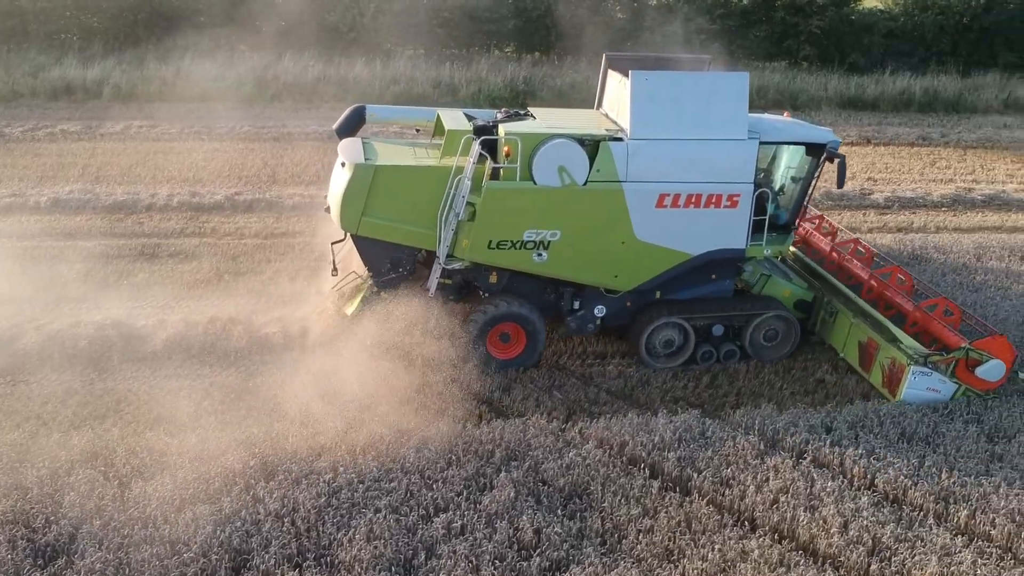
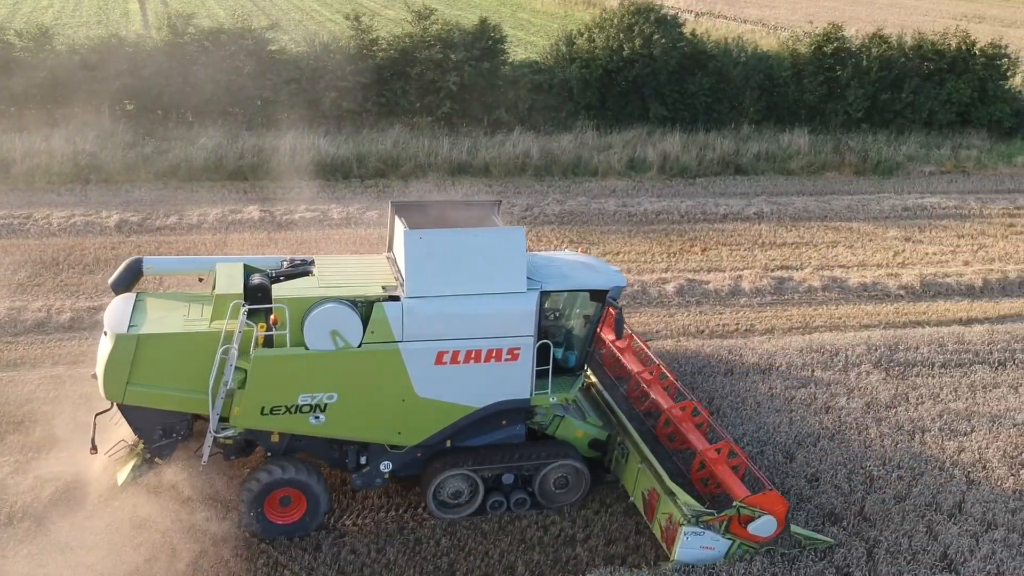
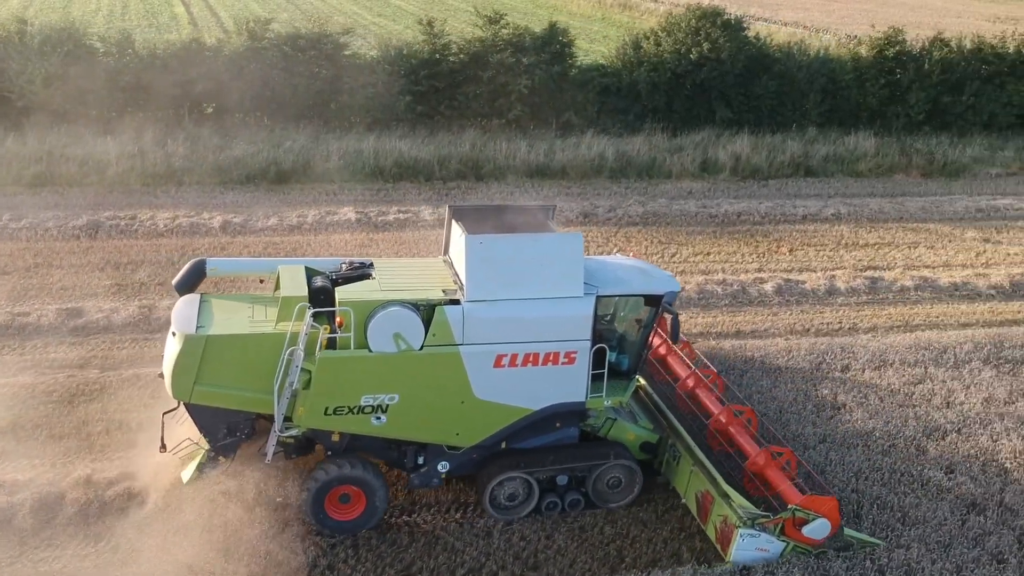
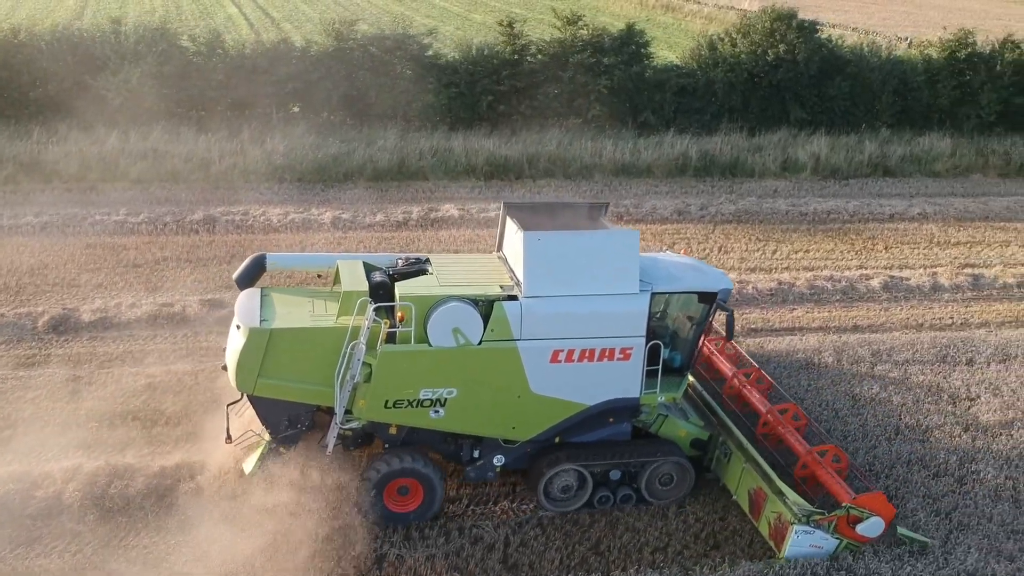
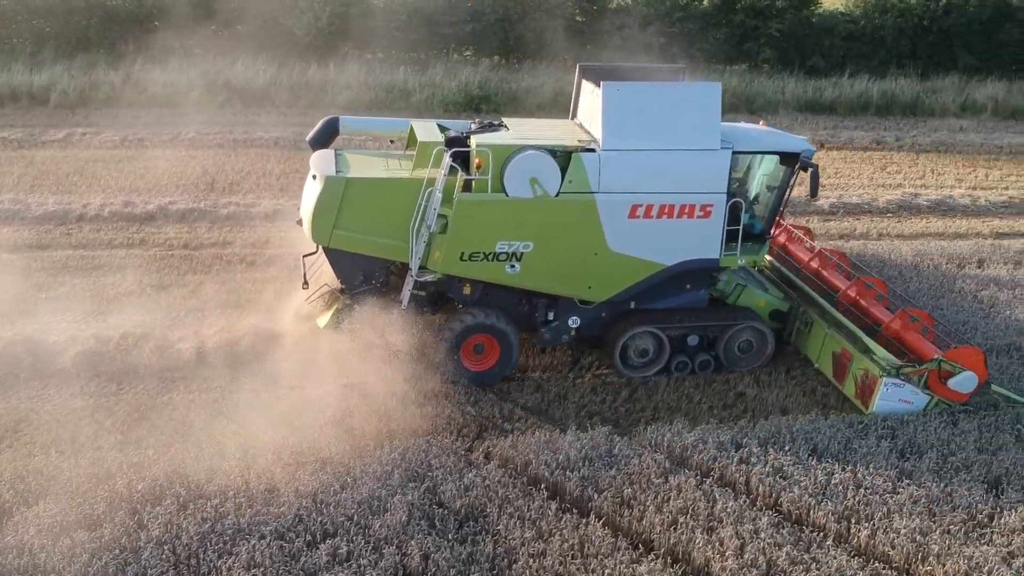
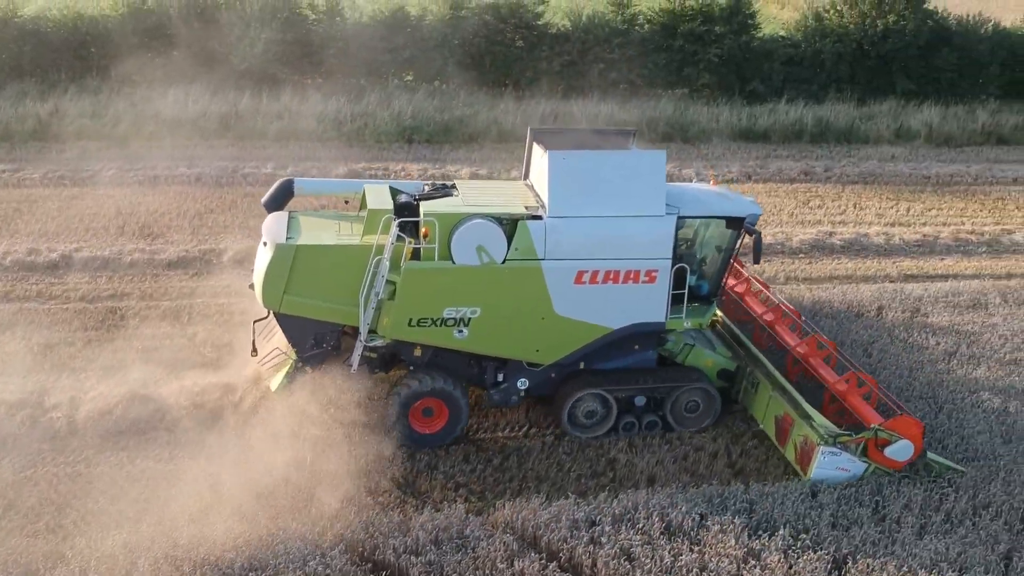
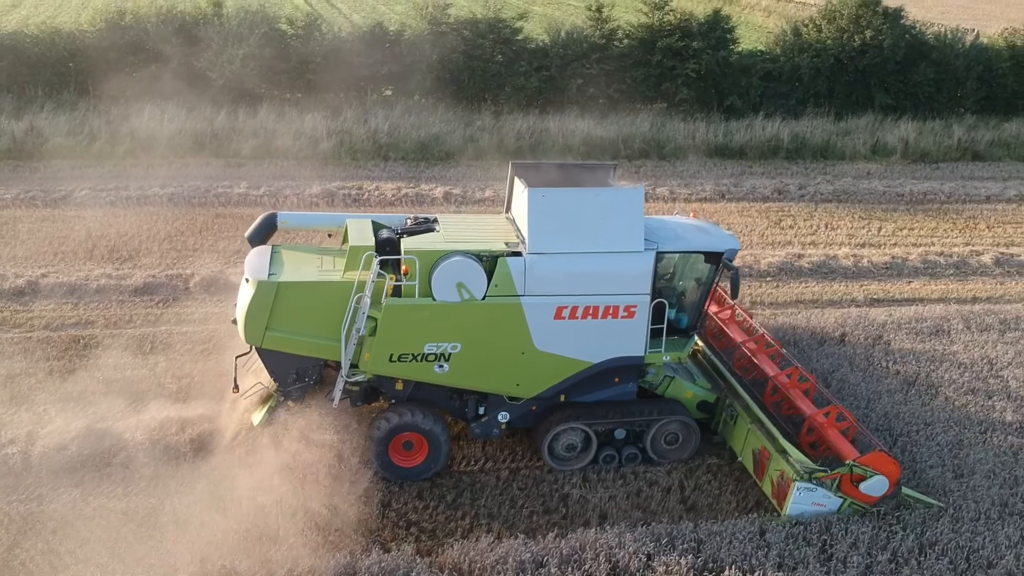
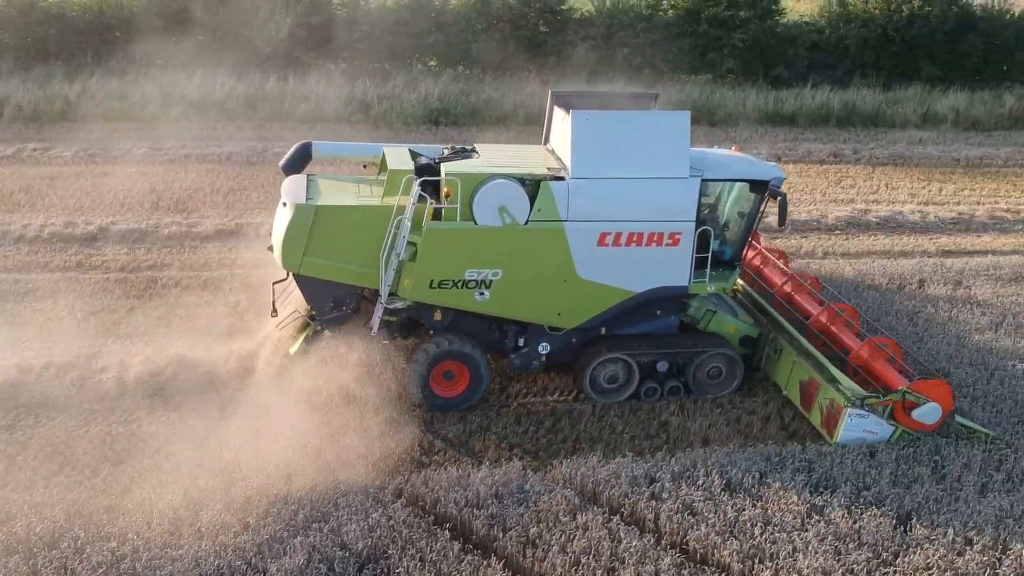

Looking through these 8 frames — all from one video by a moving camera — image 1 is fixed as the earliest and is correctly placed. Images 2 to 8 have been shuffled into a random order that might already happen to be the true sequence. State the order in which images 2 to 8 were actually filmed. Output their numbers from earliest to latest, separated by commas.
5, 8, 6, 7, 4, 3, 2
